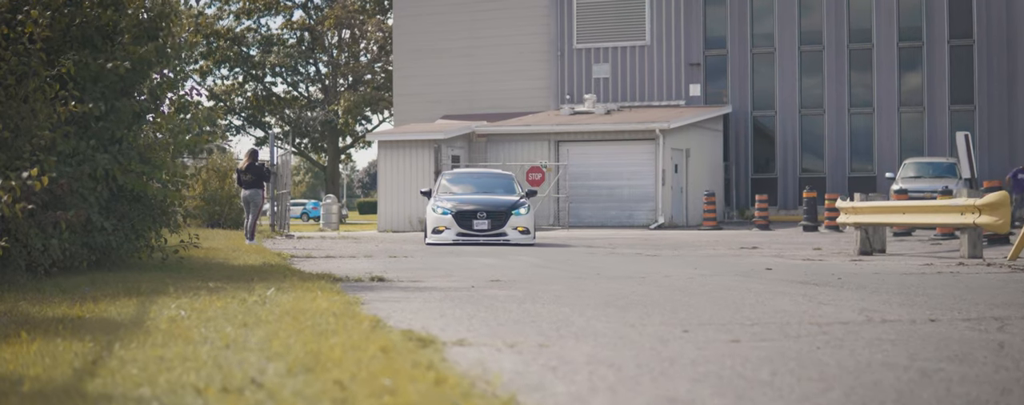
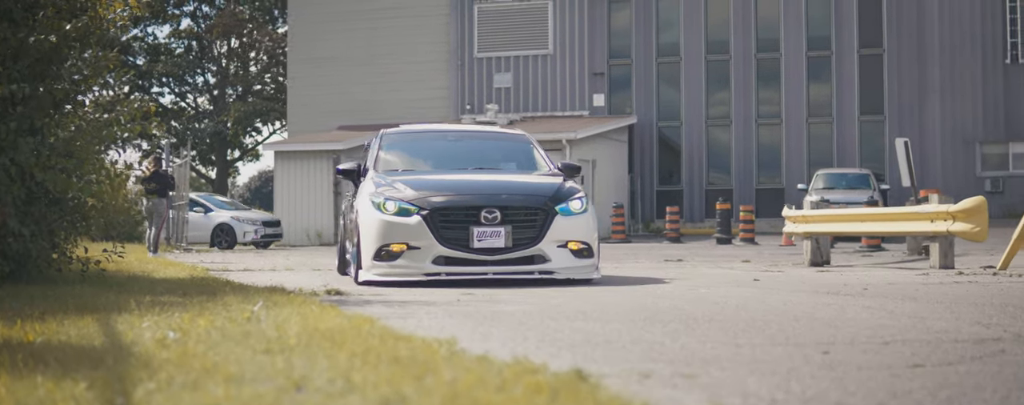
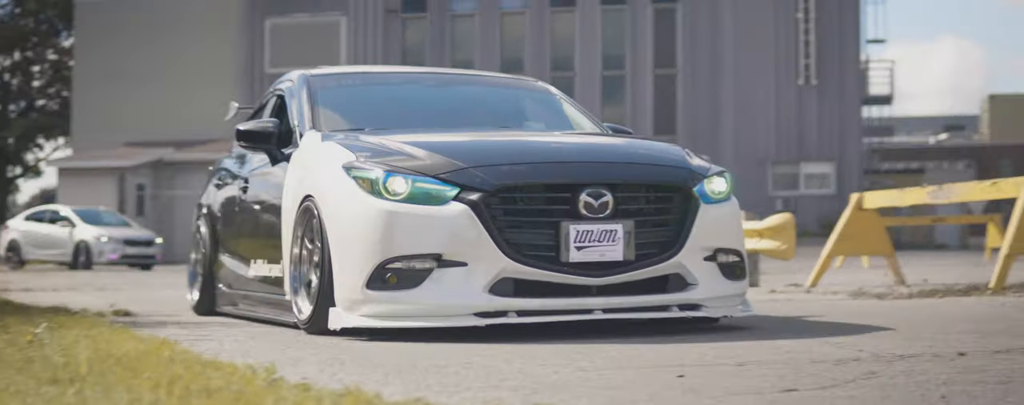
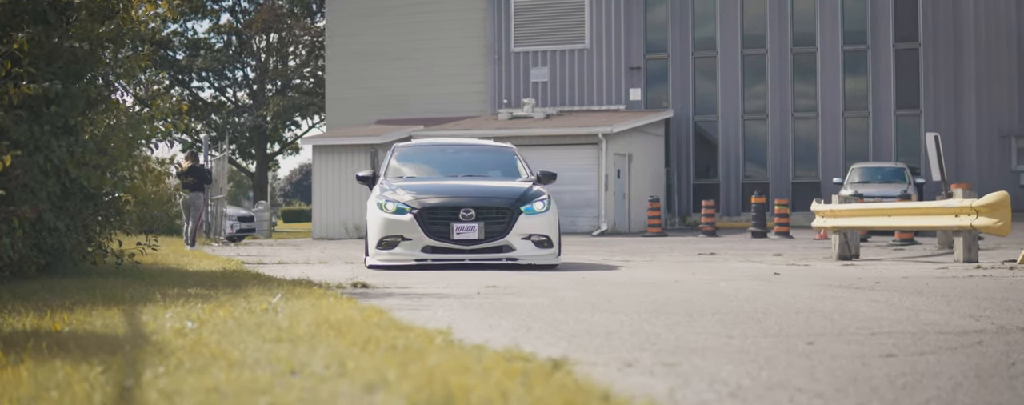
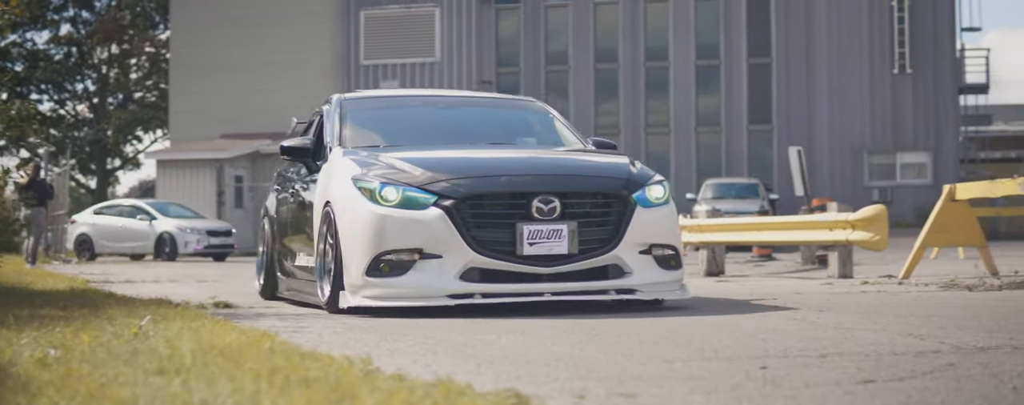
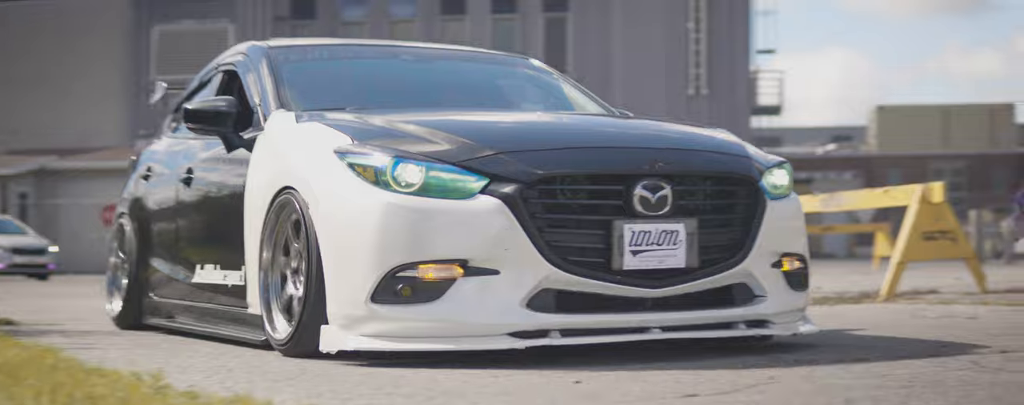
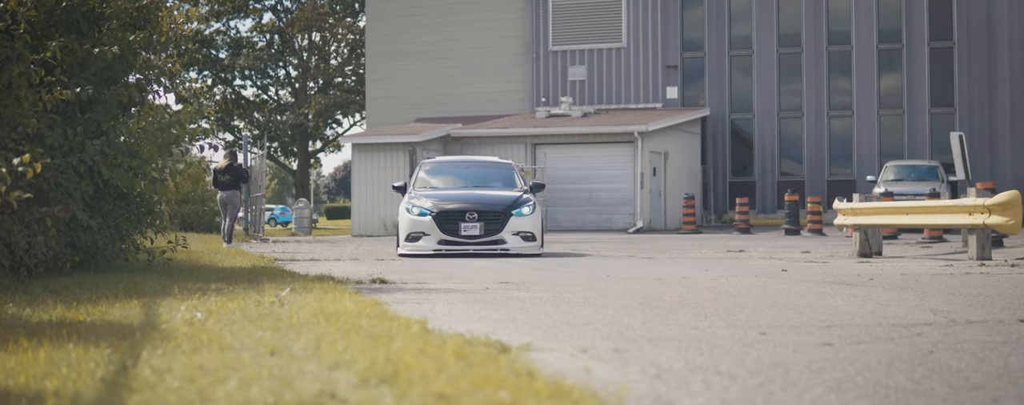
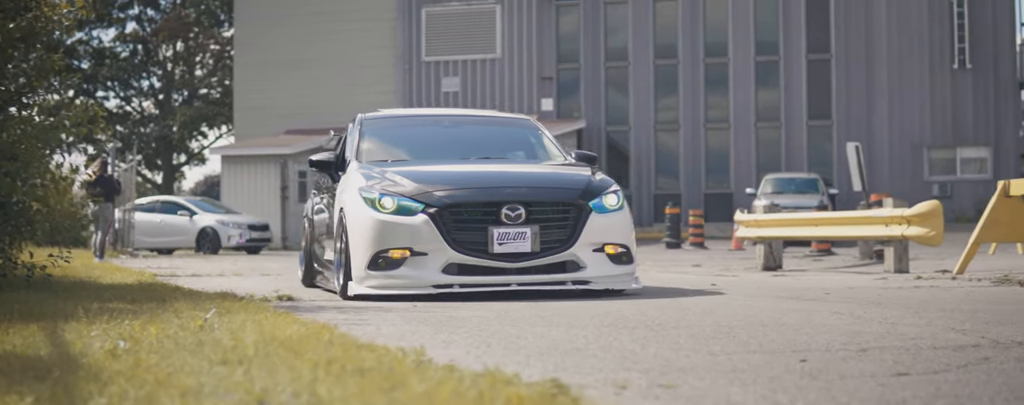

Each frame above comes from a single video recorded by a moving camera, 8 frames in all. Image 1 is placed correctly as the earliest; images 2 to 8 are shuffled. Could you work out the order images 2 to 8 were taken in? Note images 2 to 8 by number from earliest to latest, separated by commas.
7, 4, 2, 8, 5, 3, 6
